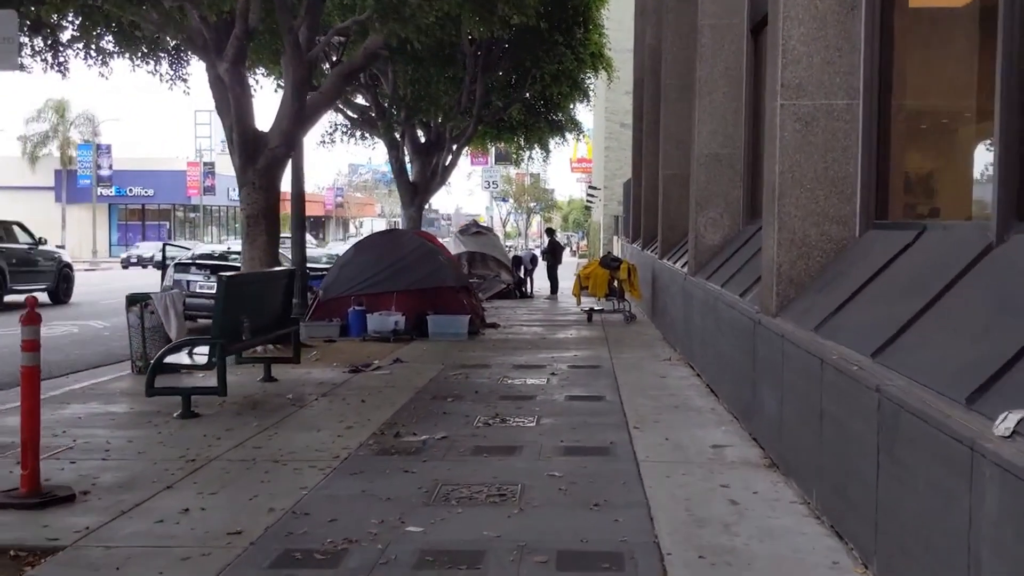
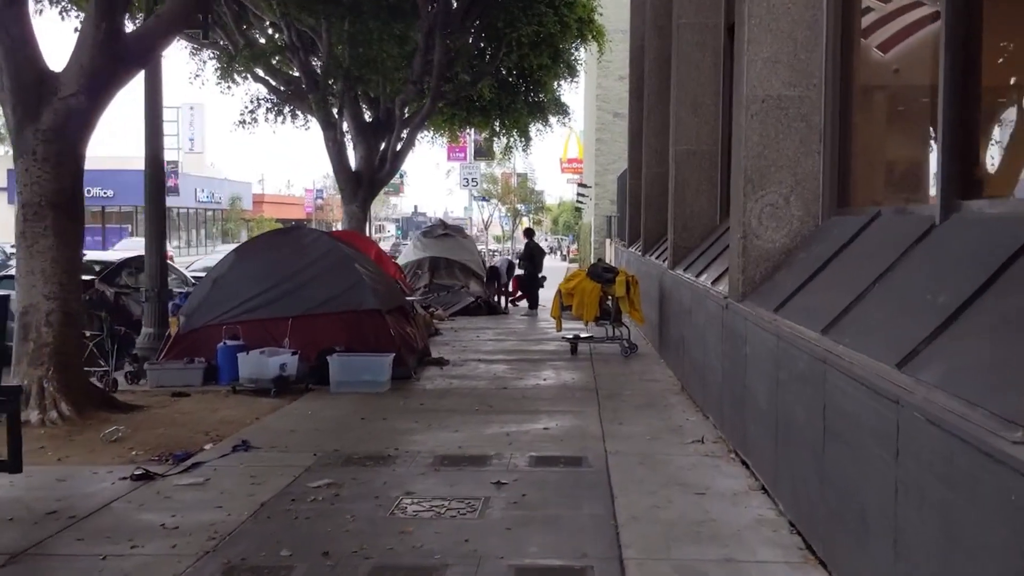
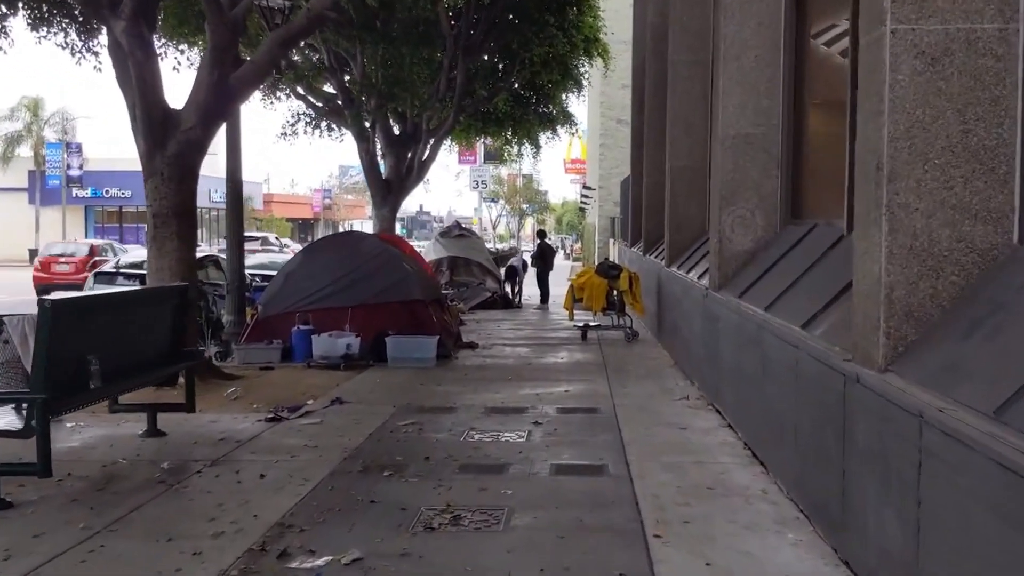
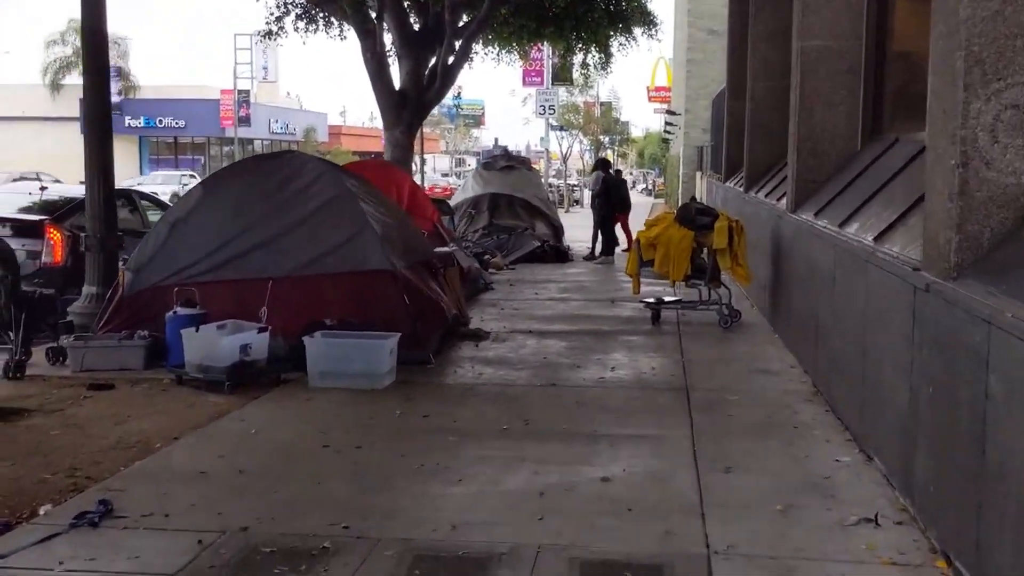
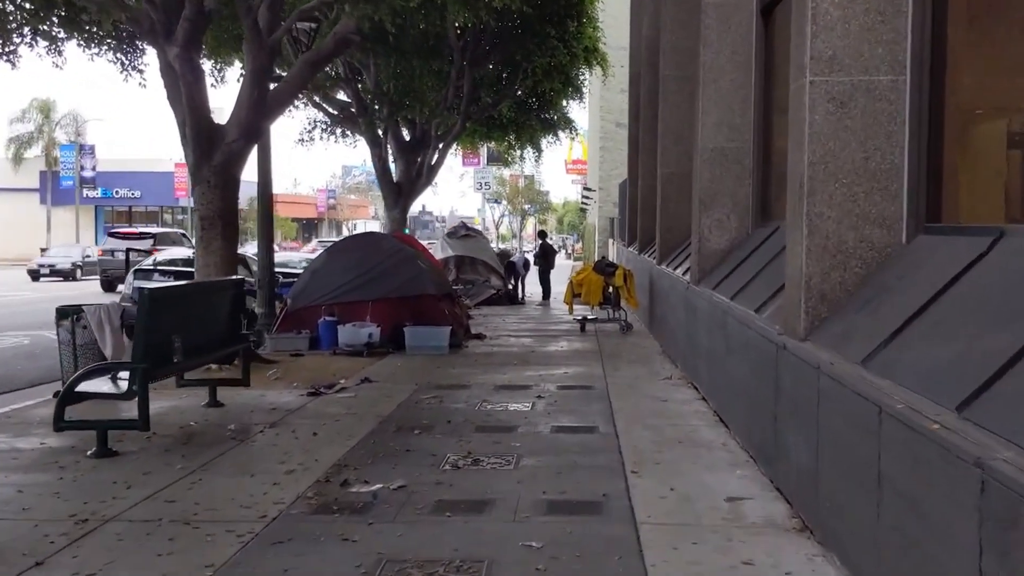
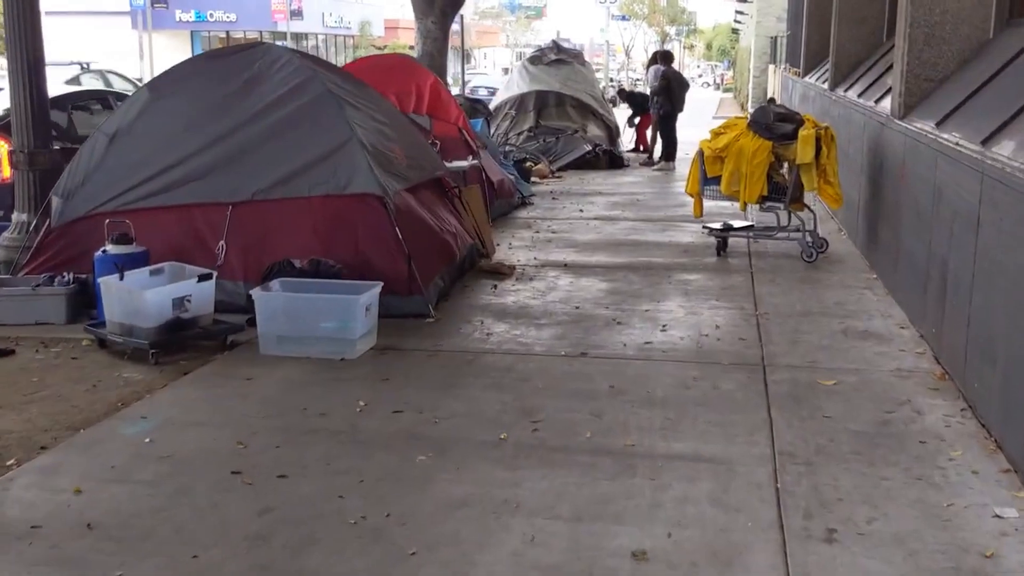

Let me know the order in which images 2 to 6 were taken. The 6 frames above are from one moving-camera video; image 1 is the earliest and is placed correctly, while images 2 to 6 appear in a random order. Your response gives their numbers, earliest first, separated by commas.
5, 3, 2, 4, 6
